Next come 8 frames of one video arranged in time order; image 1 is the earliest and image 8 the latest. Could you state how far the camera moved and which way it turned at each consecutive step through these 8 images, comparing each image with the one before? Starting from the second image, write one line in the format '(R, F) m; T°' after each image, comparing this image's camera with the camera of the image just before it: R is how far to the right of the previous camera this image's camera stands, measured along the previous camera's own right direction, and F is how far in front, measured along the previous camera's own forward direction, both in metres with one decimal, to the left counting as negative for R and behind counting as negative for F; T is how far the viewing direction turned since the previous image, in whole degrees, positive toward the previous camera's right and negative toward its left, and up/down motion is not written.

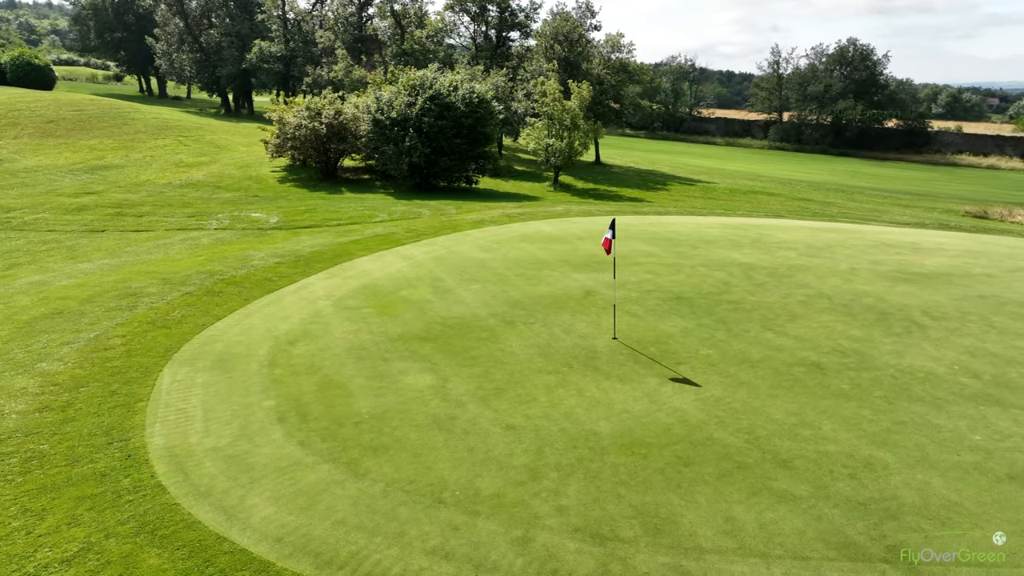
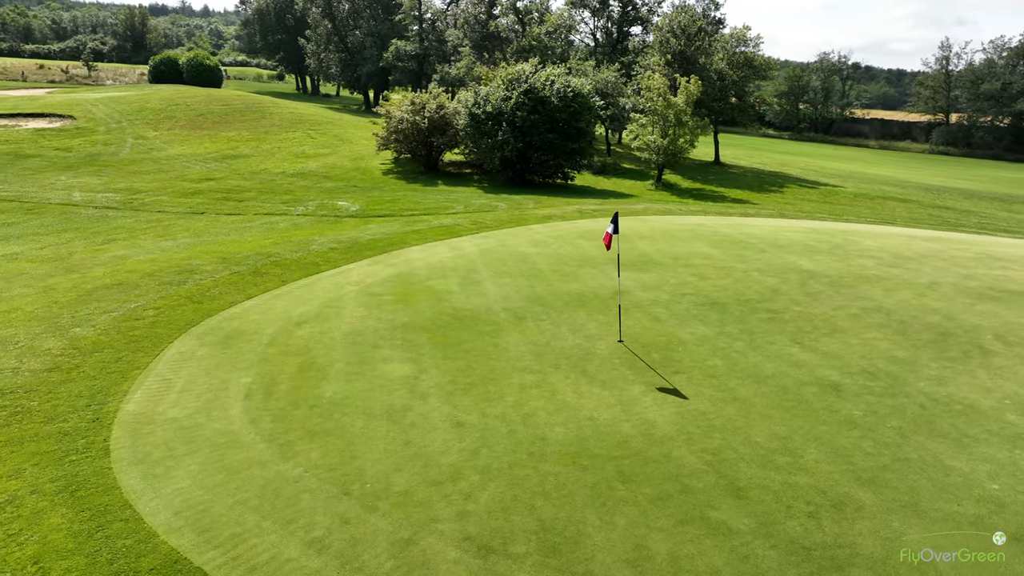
(+2.0, +0.7) m; -11°
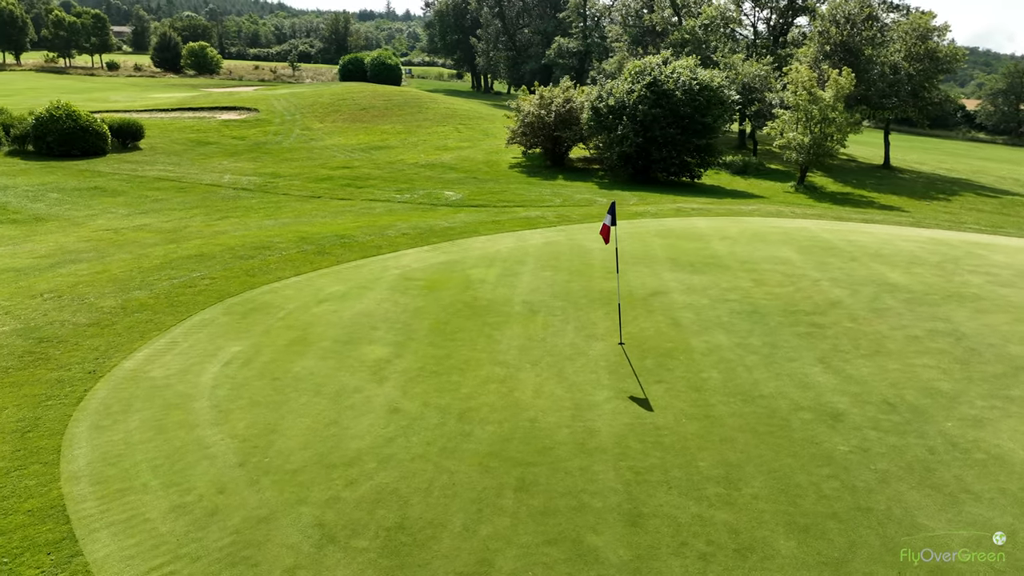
(+2.4, +0.8) m; -14°
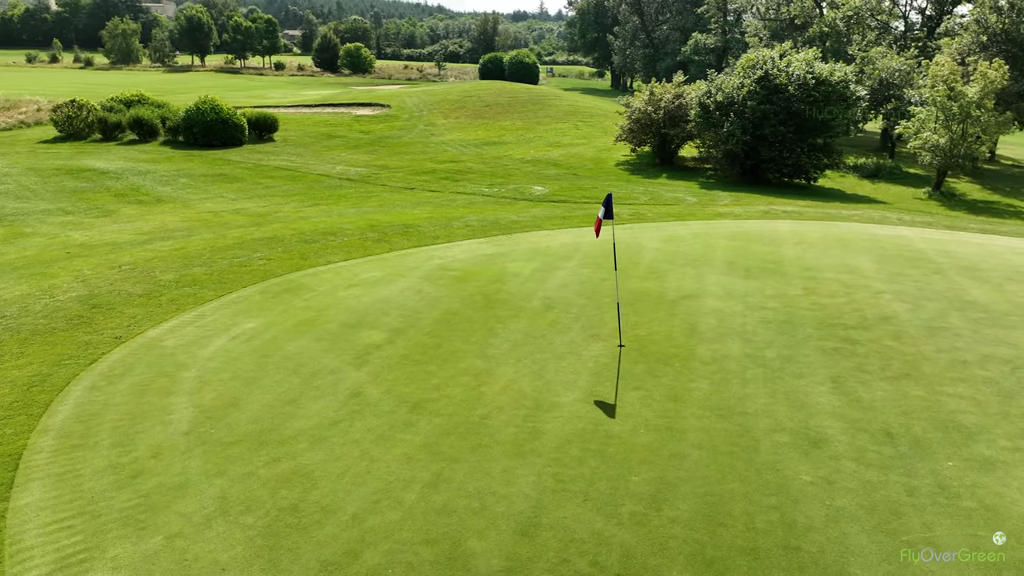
(+1.8, +0.5) m; -11°
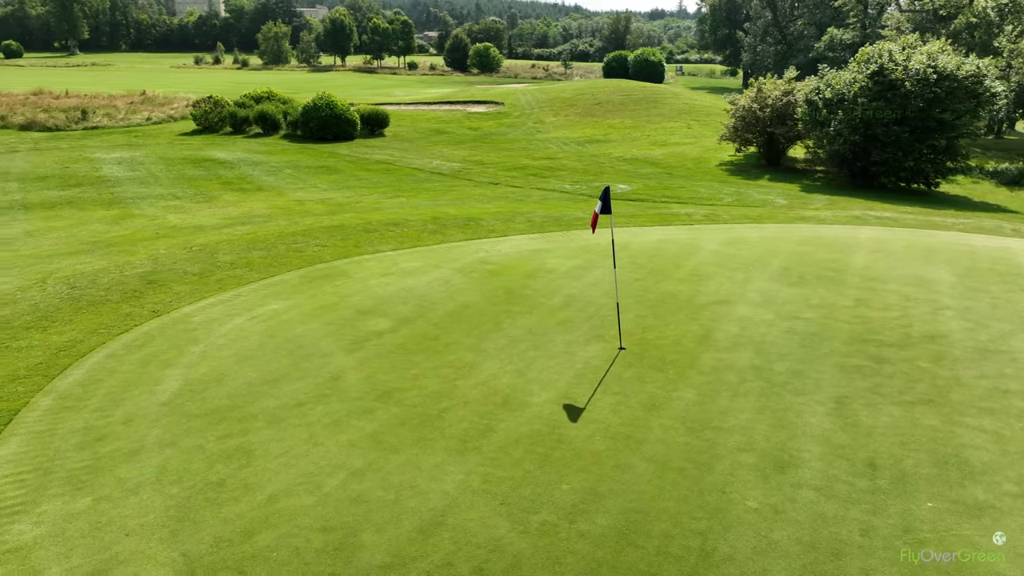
(+1.5, +0.4) m; -10°
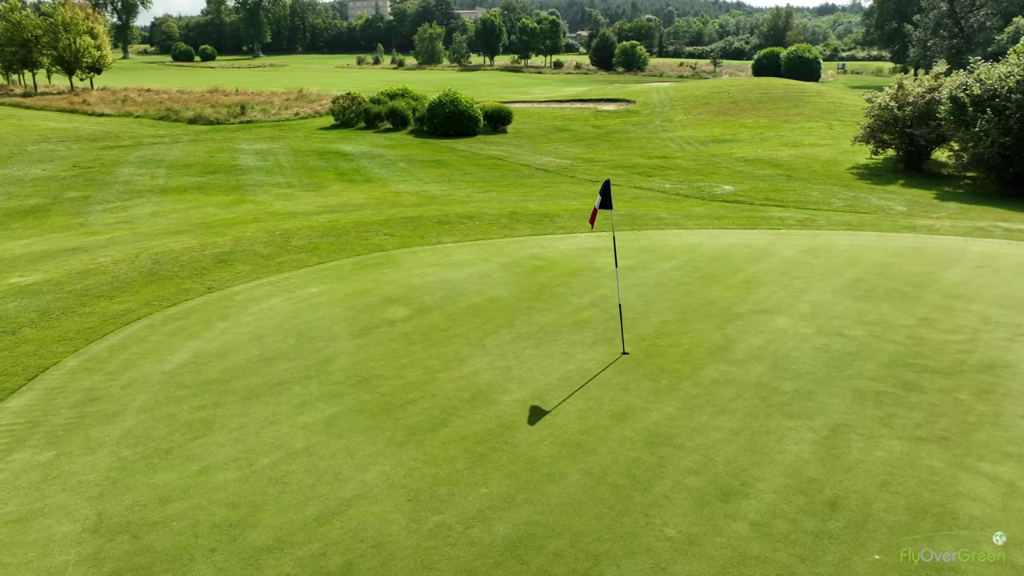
(+1.6, +0.4) m; -11°
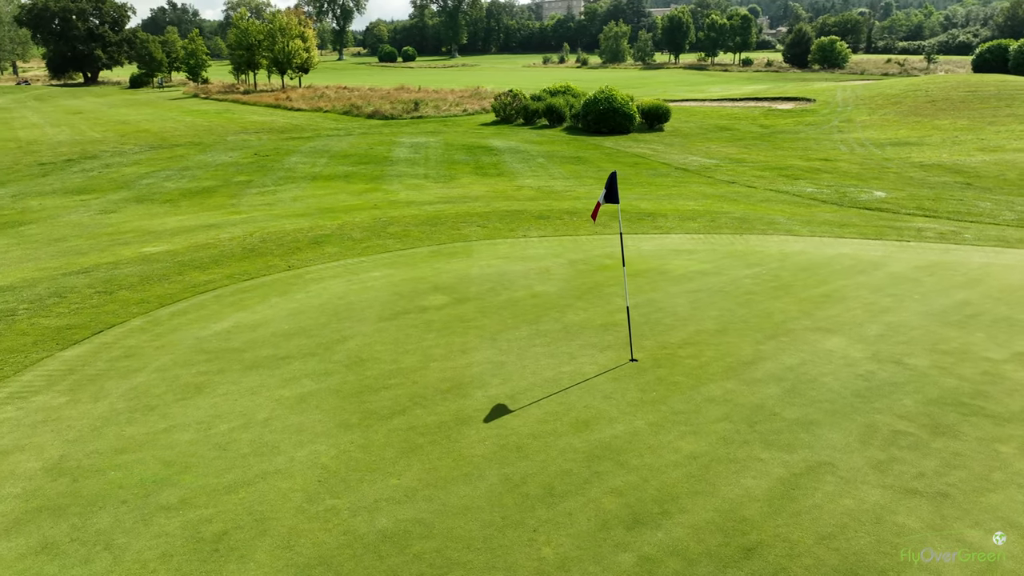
(+1.8, +0.5) m; -14°
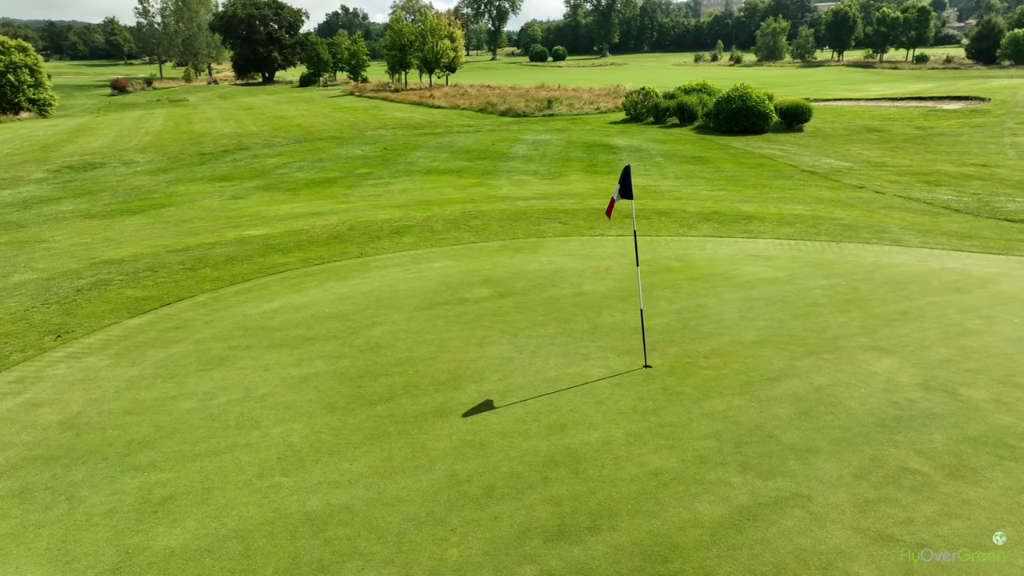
(+1.3, +0.3) m; -11°
